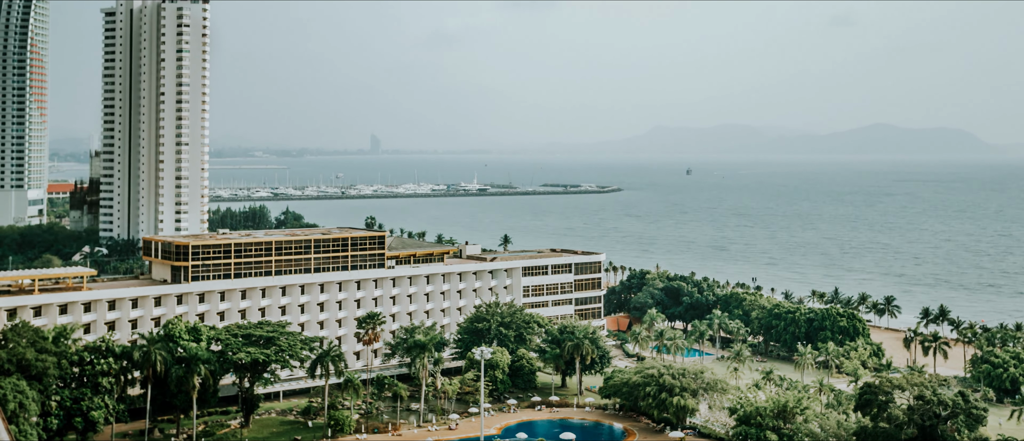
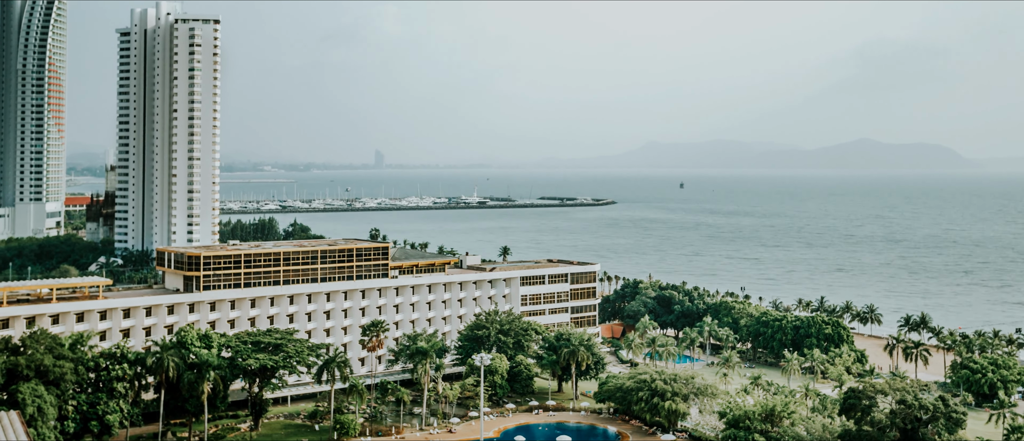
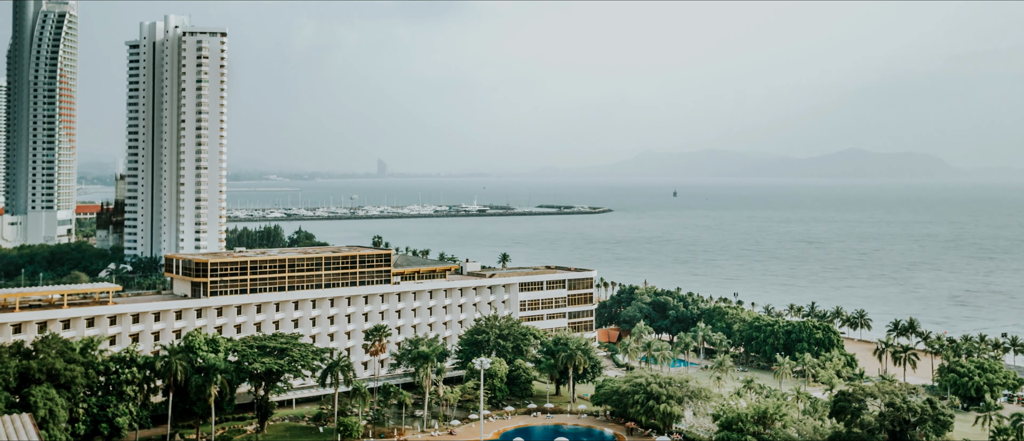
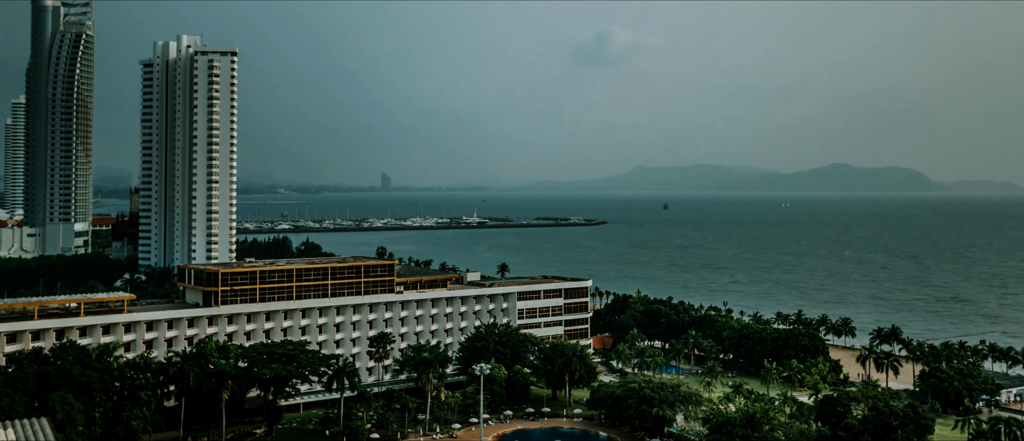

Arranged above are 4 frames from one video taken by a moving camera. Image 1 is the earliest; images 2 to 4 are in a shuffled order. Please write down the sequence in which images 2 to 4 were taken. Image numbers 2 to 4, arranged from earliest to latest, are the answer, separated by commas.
2, 3, 4
